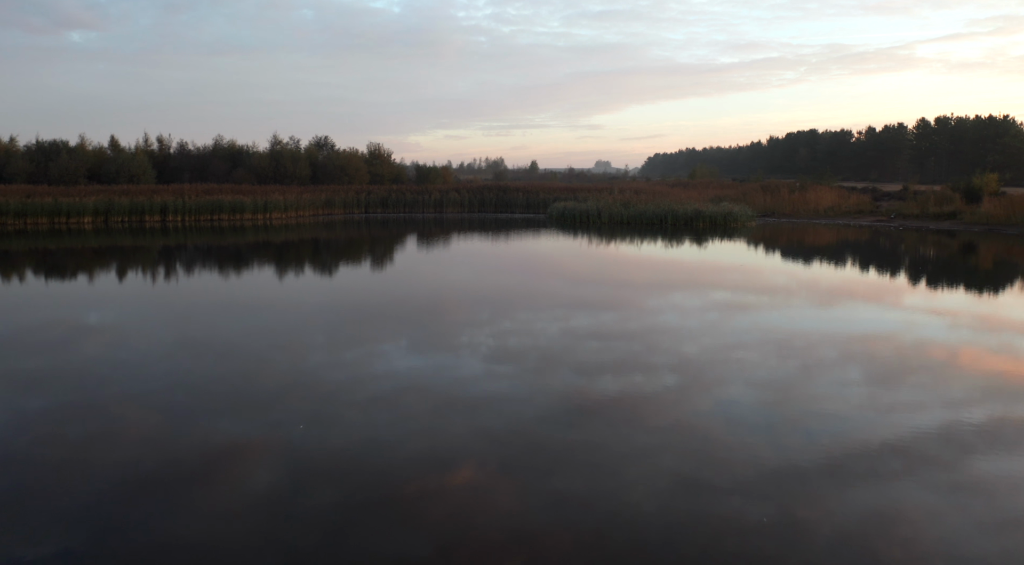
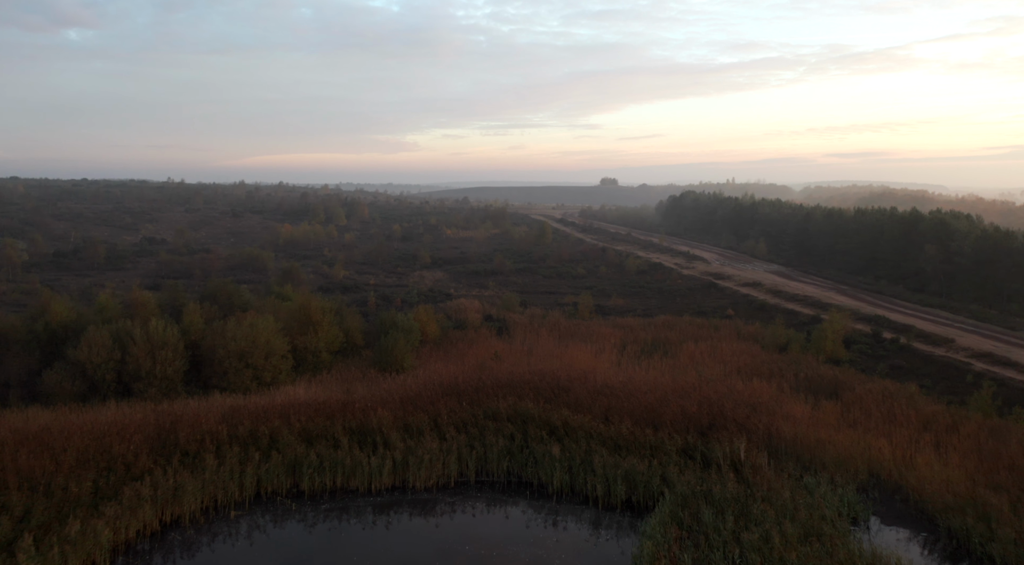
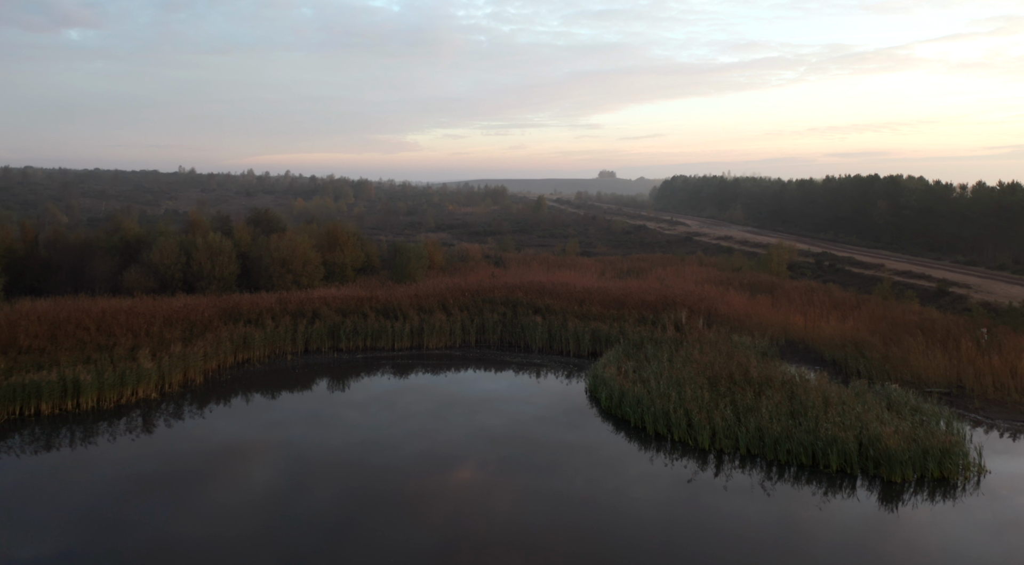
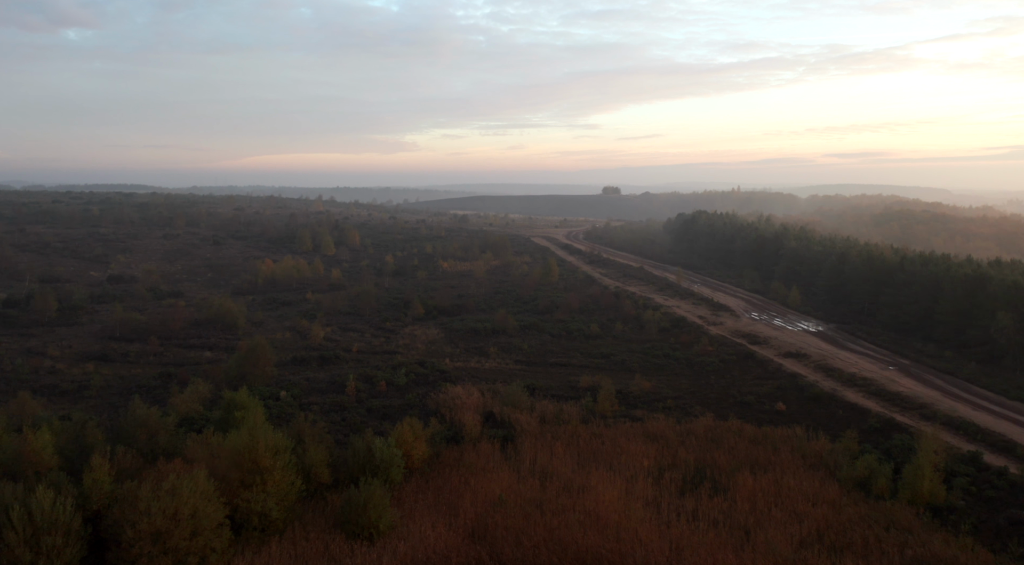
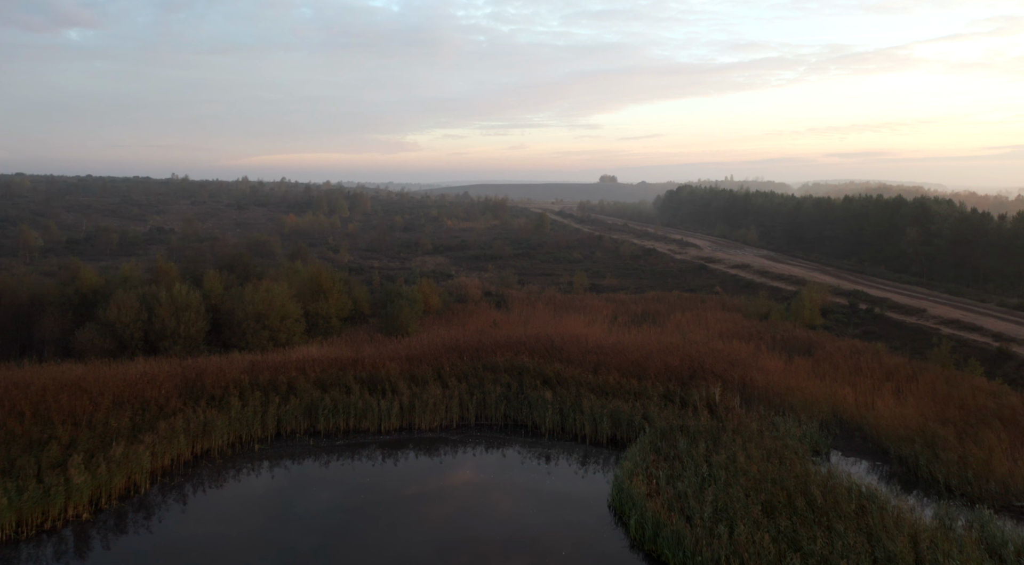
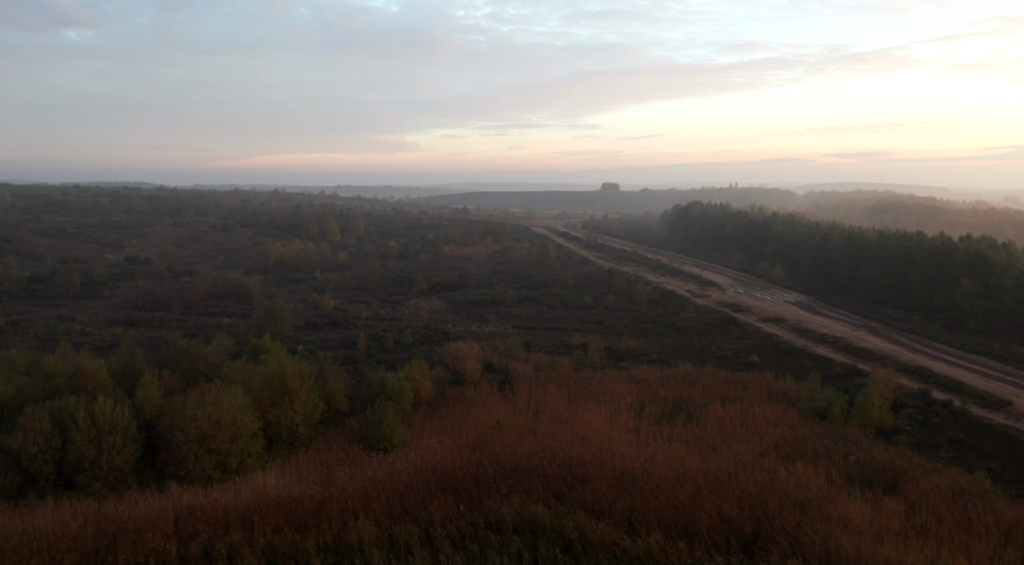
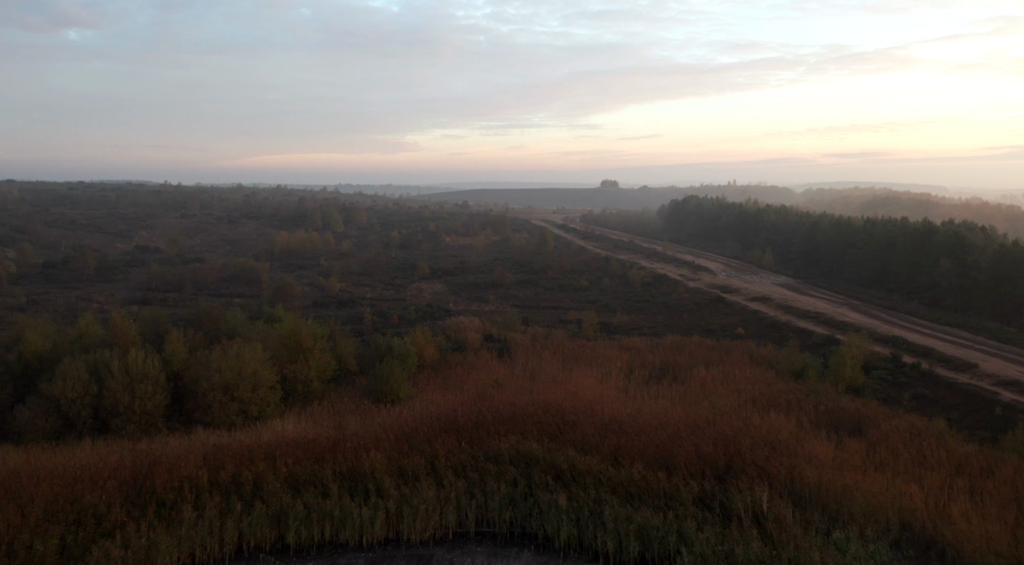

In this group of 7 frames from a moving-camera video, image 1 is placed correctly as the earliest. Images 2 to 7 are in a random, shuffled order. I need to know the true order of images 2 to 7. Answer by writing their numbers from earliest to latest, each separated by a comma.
3, 5, 2, 7, 6, 4
